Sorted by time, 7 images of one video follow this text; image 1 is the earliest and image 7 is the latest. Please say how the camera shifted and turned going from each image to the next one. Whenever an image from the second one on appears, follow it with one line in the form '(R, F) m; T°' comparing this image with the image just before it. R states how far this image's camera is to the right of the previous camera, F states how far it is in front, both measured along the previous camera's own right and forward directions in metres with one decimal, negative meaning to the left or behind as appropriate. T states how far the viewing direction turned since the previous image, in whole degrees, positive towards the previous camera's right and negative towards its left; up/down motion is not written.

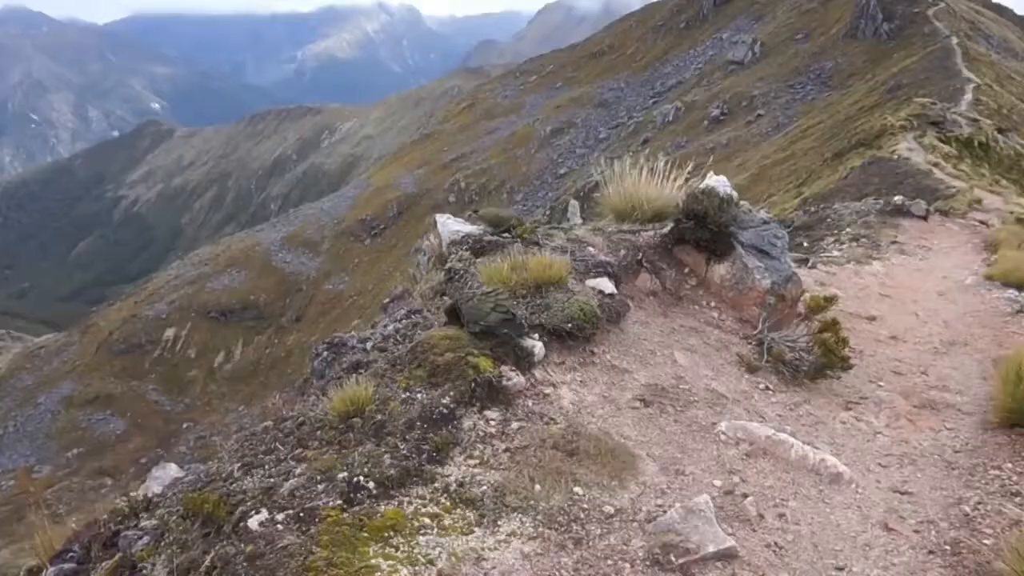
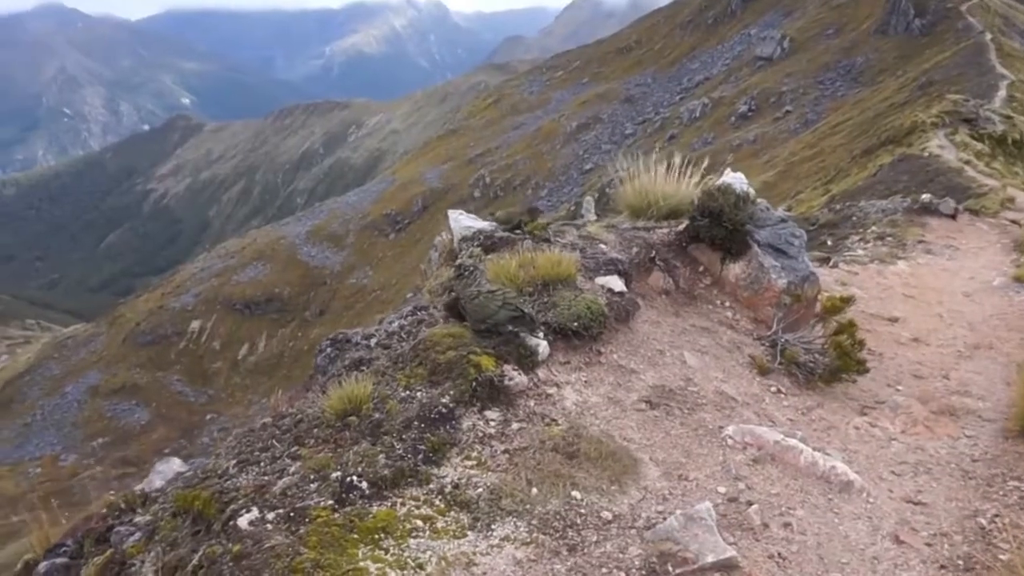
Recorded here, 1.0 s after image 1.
(+0.2, +0.2) m; -2°
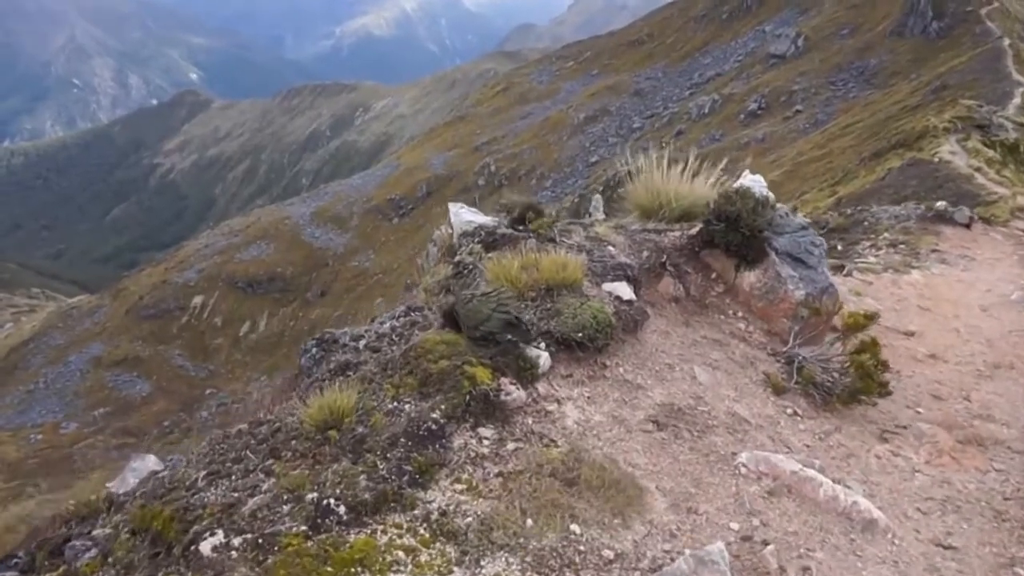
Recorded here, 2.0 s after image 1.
(0.0, +0.8) m; 0°
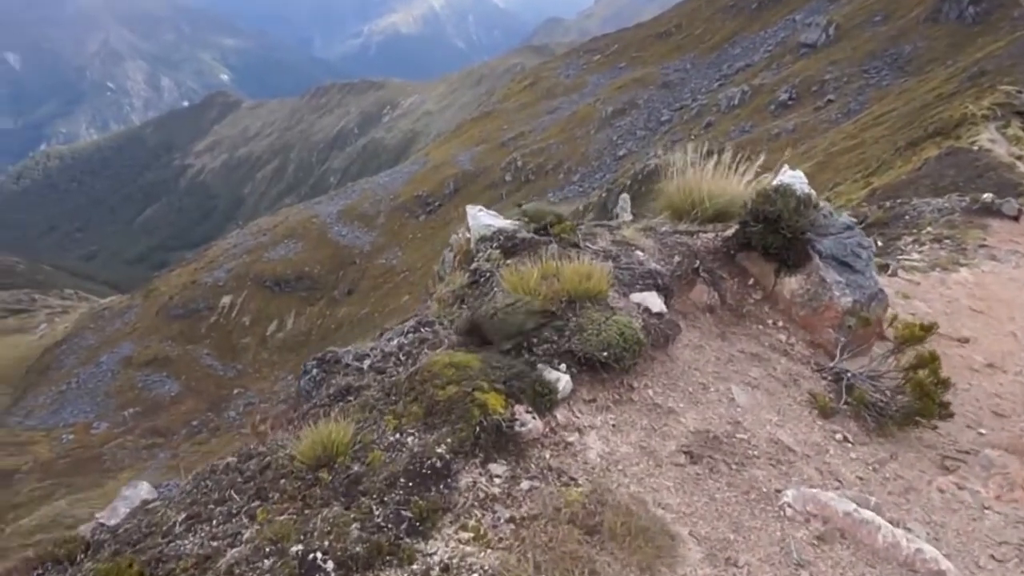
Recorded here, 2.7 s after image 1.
(+0.1, +0.9) m; -2°
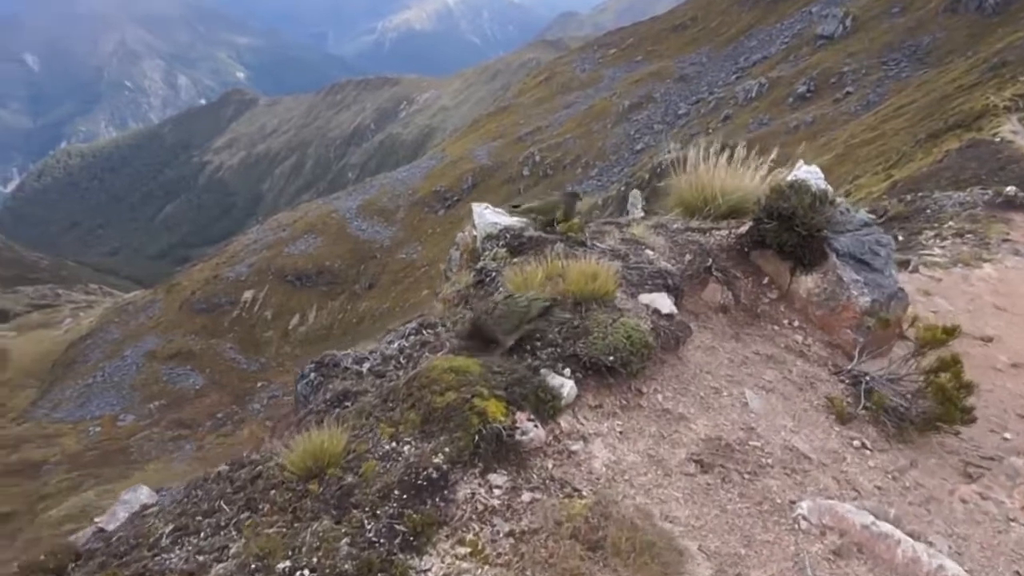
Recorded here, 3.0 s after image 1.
(+0.1, +0.3) m; -1°
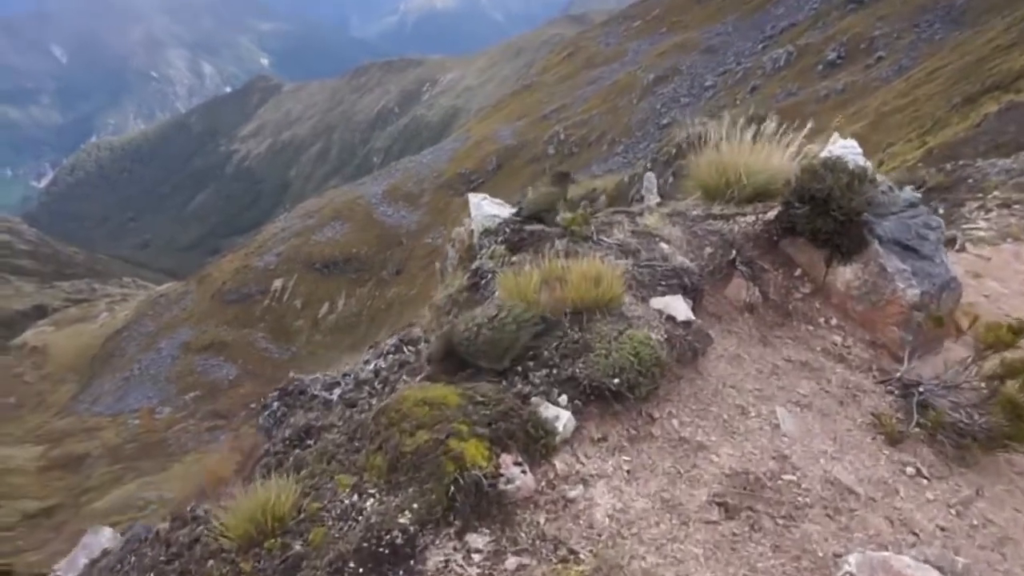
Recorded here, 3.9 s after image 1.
(+0.4, +1.3) m; -2°
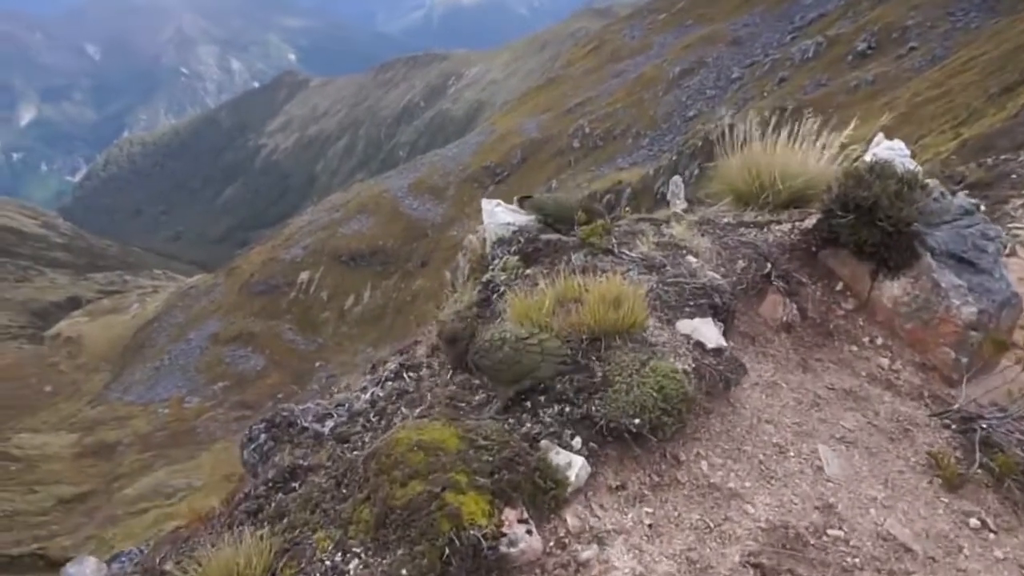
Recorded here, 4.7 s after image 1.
(+0.1, +0.8) m; -2°
